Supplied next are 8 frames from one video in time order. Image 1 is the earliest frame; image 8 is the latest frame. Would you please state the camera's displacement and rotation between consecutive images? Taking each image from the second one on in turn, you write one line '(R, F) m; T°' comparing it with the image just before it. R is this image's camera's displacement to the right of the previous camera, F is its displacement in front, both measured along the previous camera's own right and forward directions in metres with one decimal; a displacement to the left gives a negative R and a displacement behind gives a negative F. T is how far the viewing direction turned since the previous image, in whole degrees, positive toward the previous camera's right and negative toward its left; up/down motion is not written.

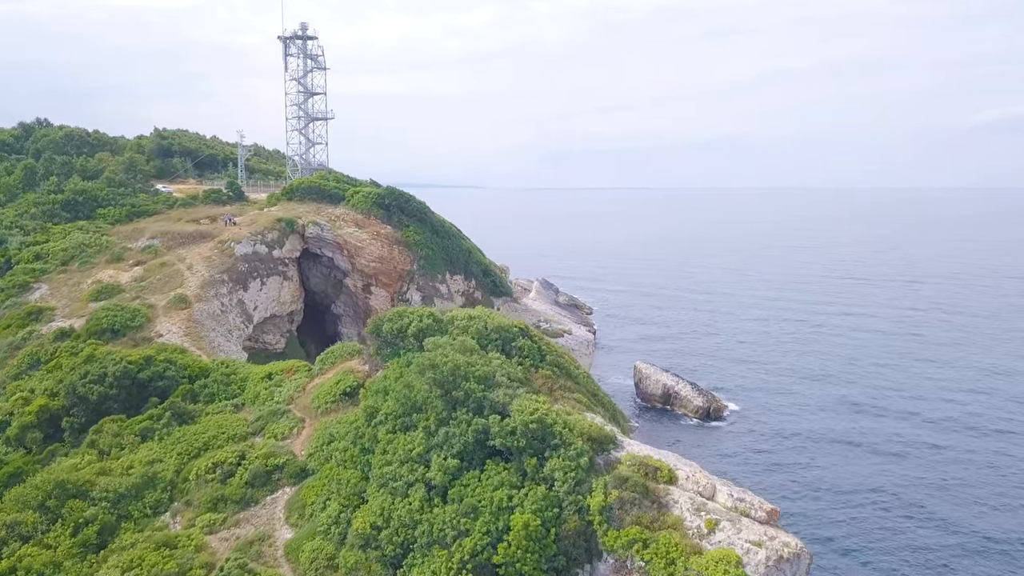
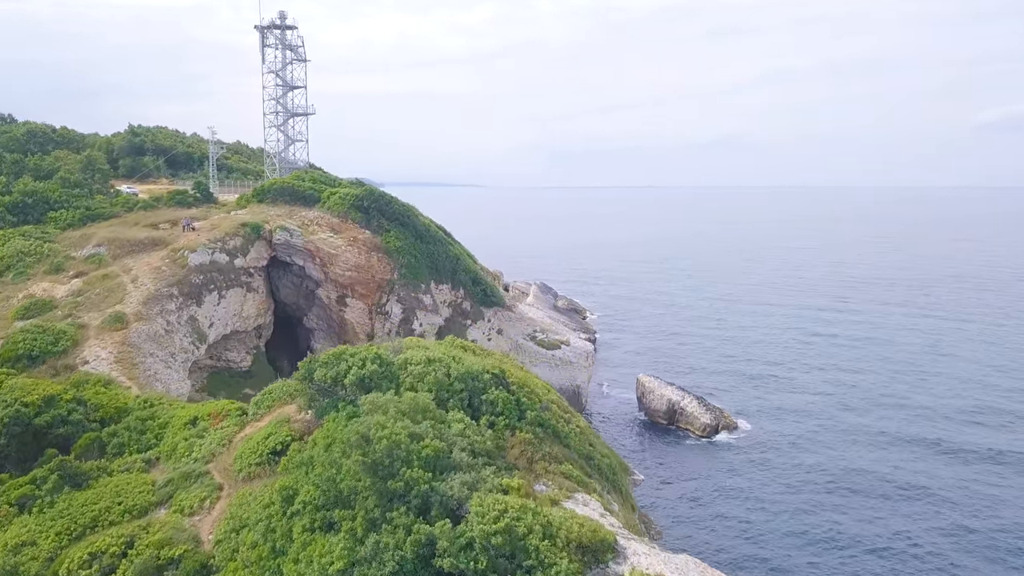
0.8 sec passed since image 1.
(+0.4, +3.3) m; 0°
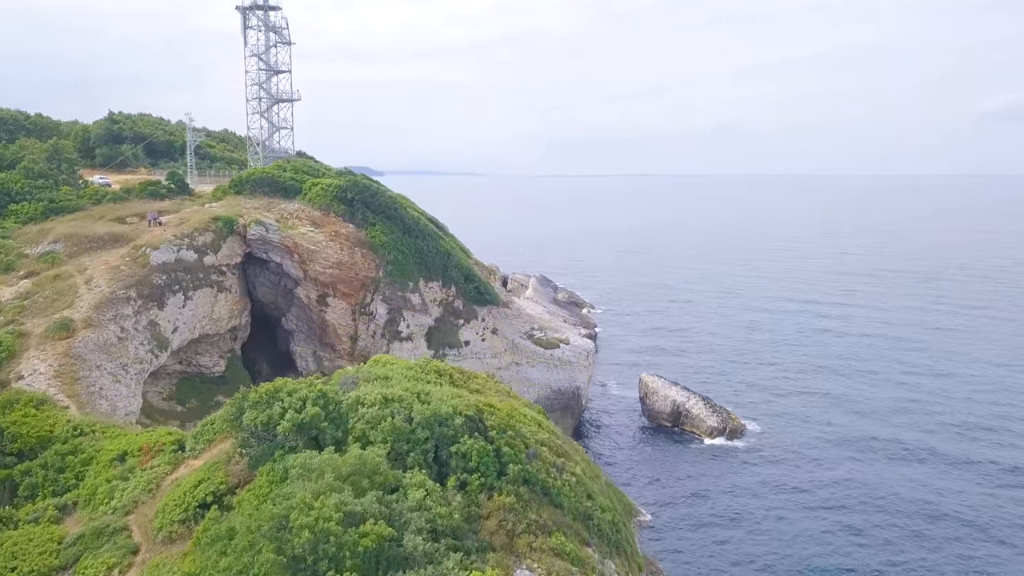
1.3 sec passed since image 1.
(+0.3, +2.3) m; 0°
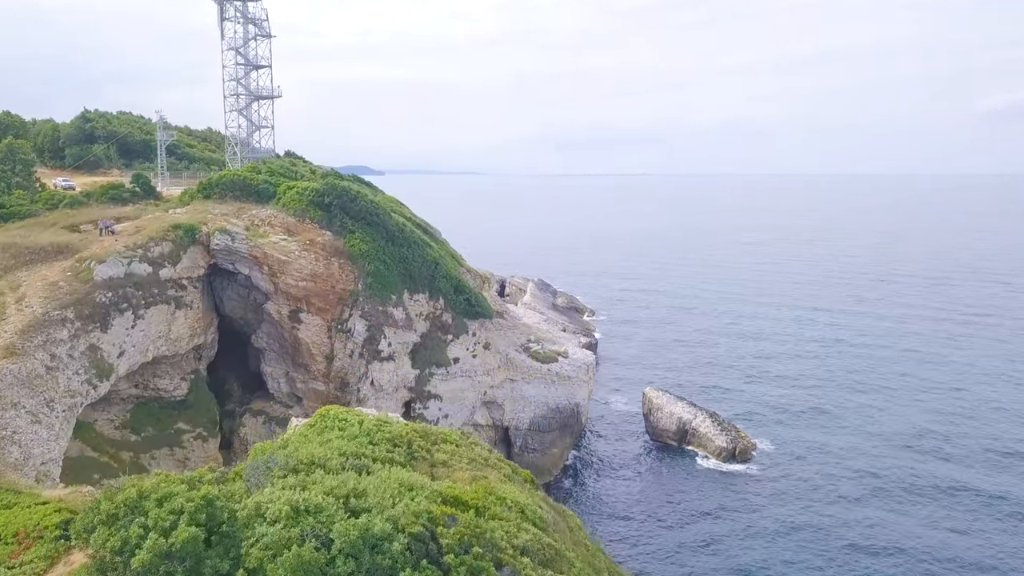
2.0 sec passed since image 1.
(+0.3, +2.7) m; 0°
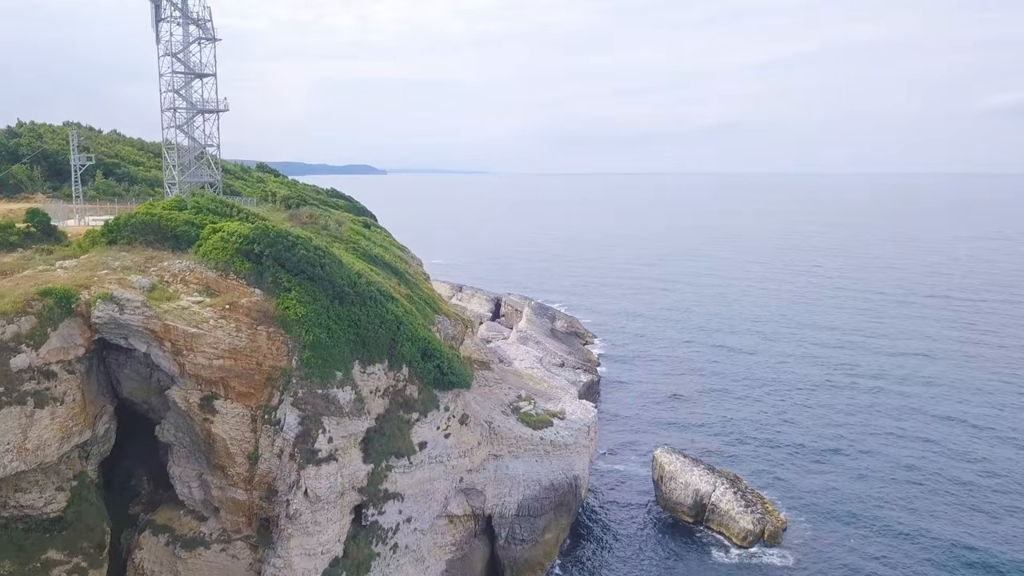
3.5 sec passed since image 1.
(+0.7, +6.1) m; 0°
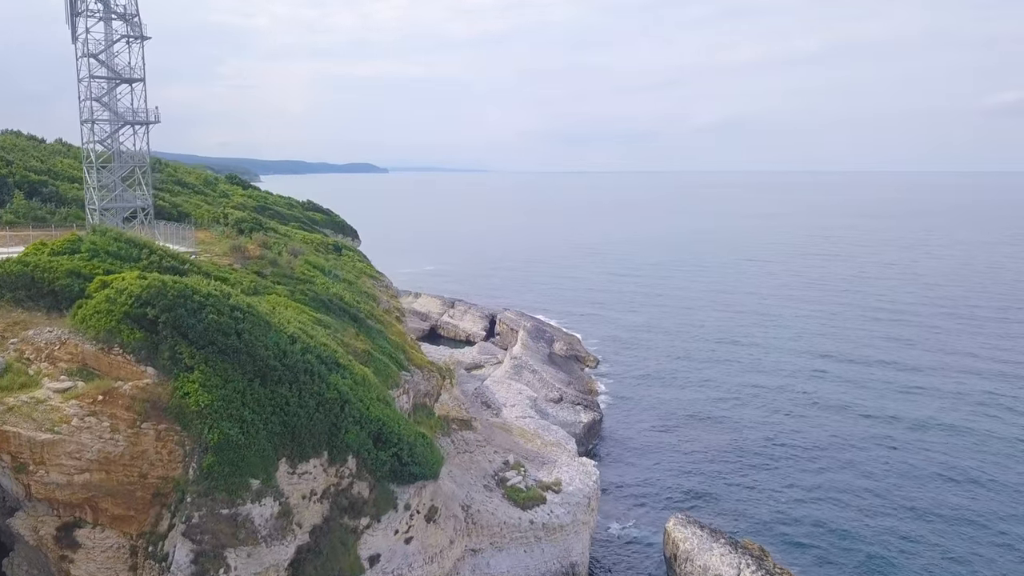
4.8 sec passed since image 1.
(+0.6, +5.5) m; 0°
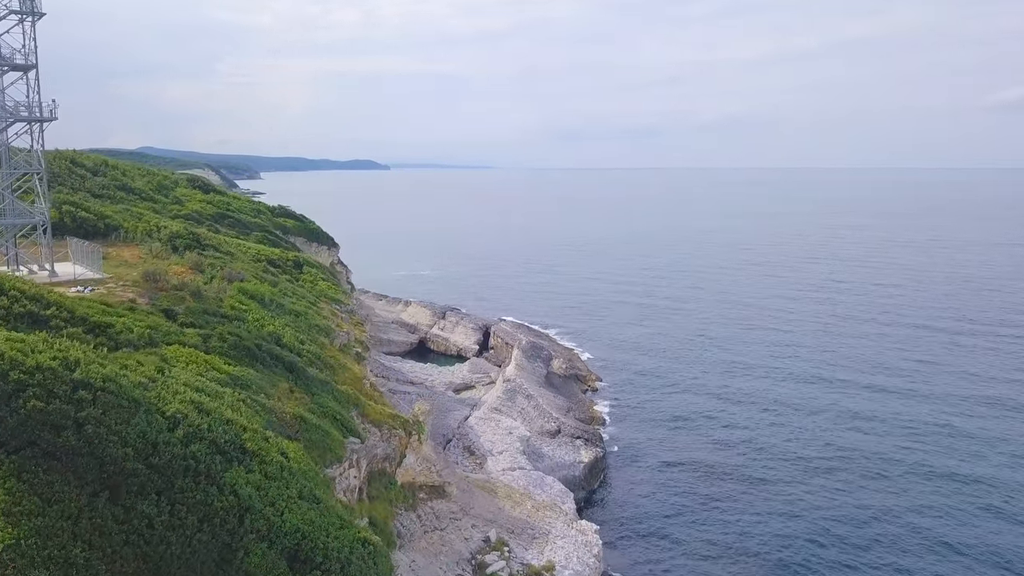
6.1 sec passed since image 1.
(+0.6, +5.6) m; 0°
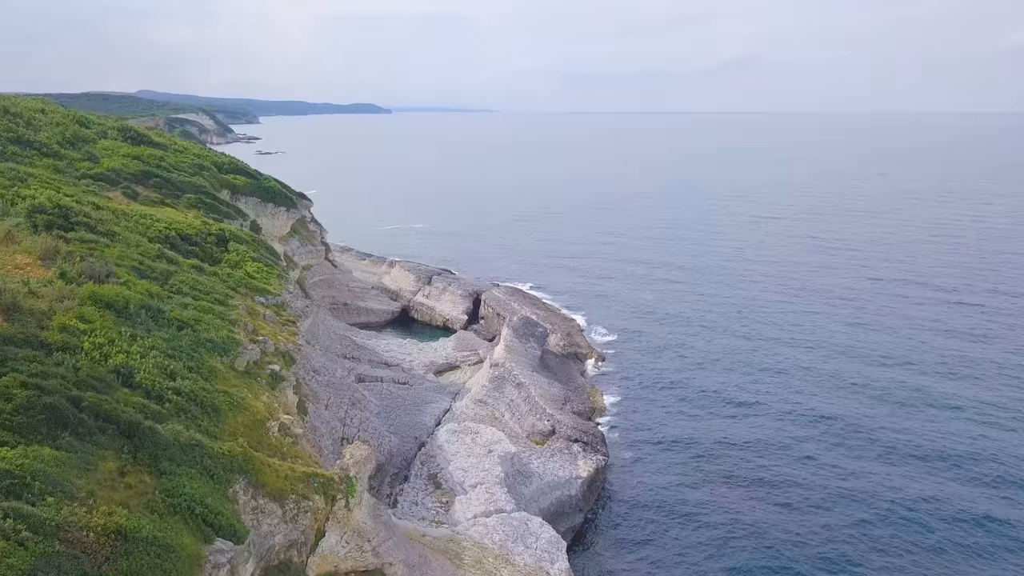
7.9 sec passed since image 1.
(+0.8, +7.4) m; 0°
